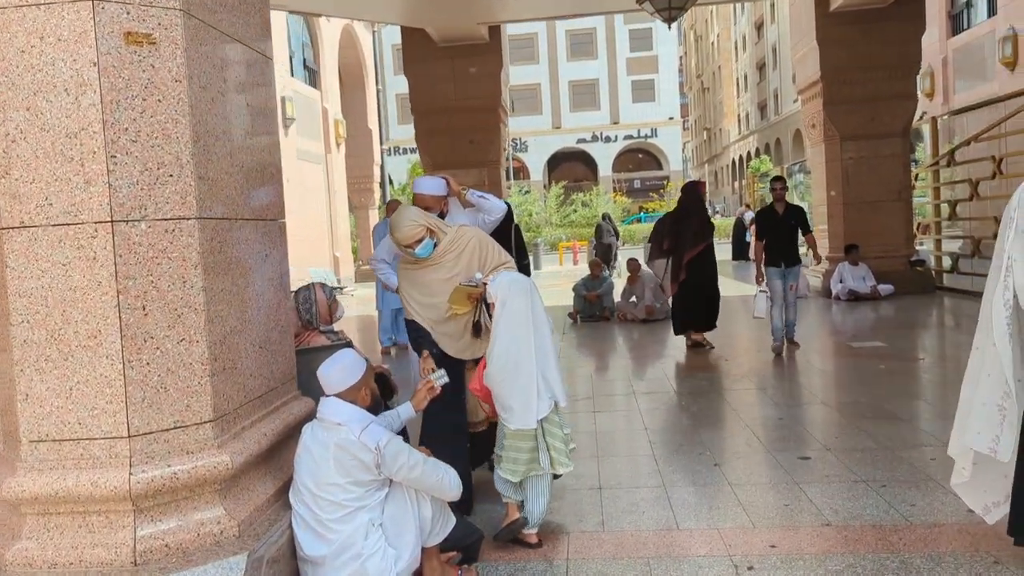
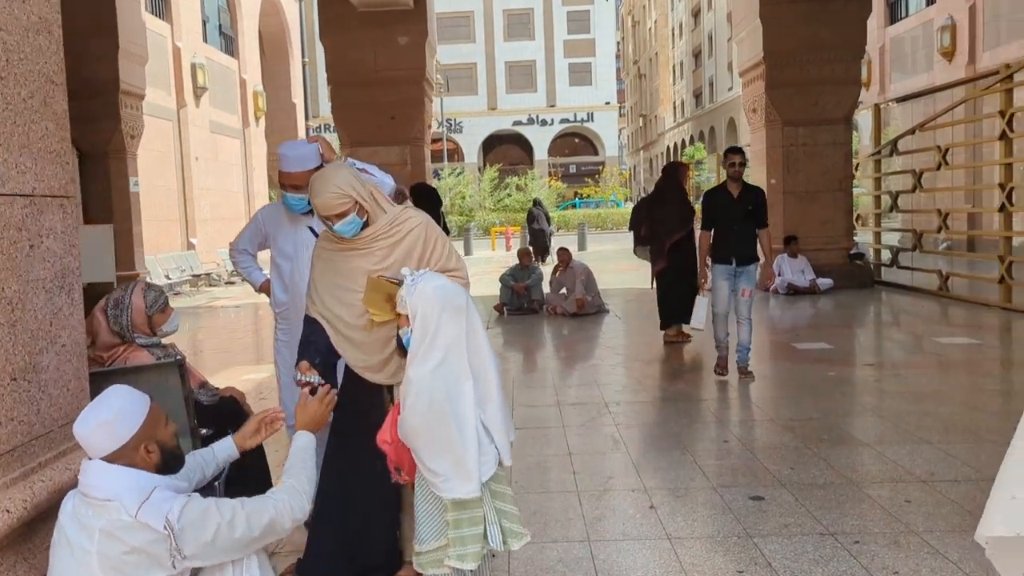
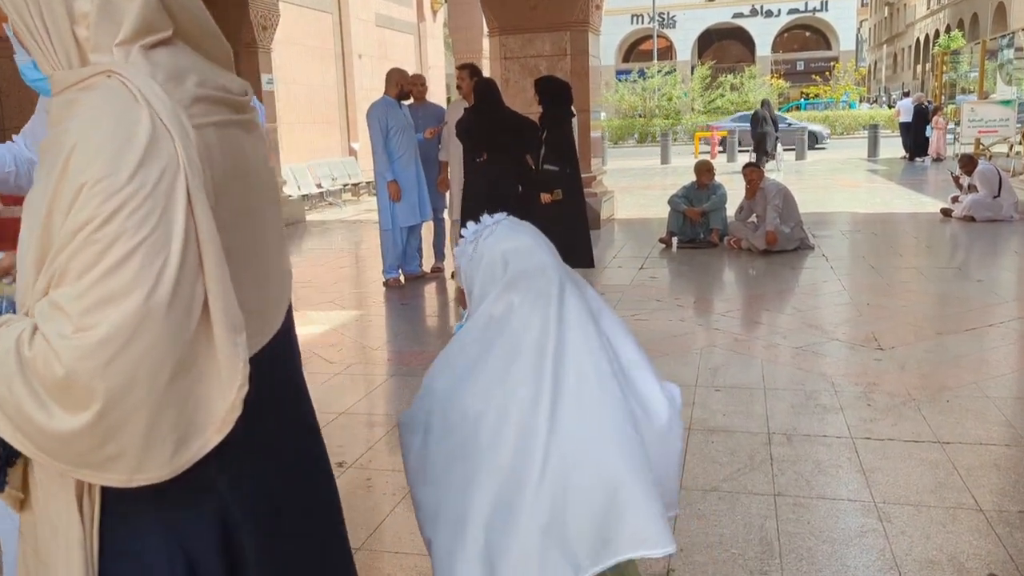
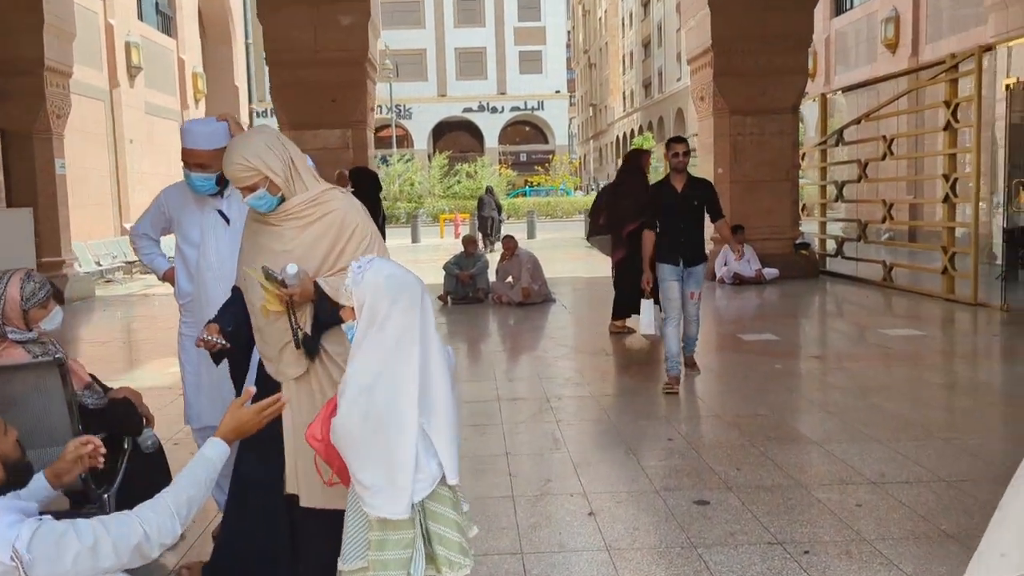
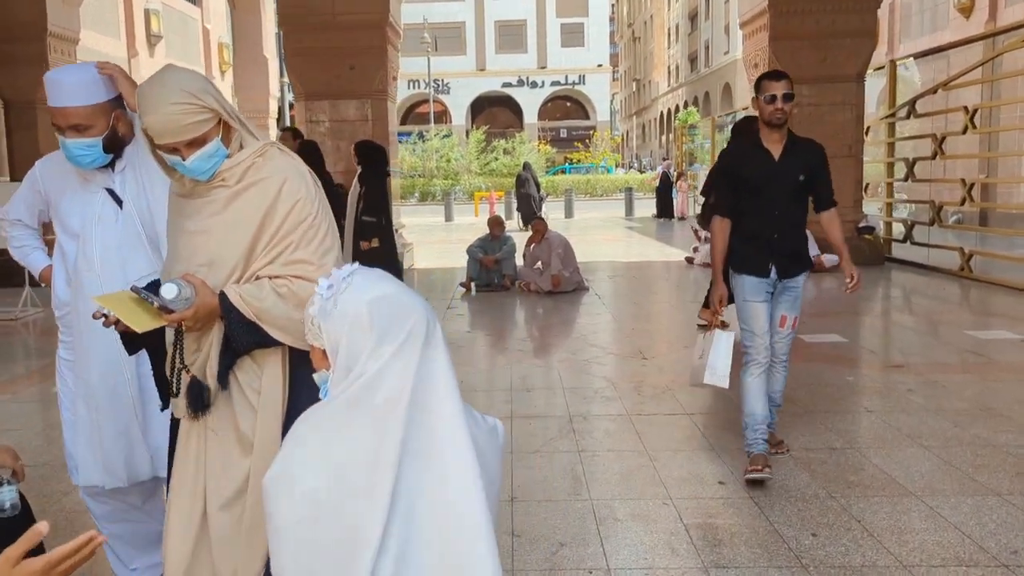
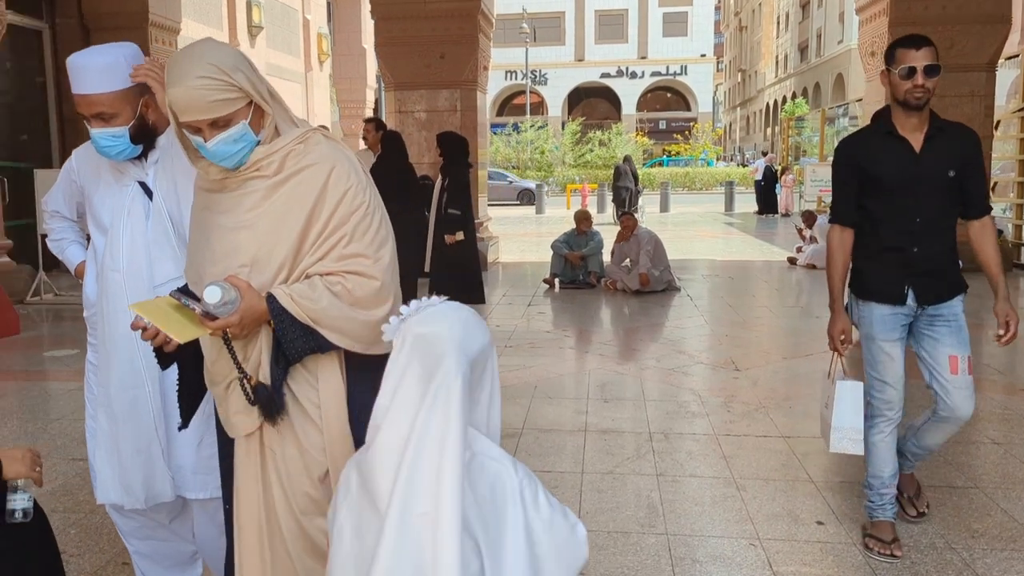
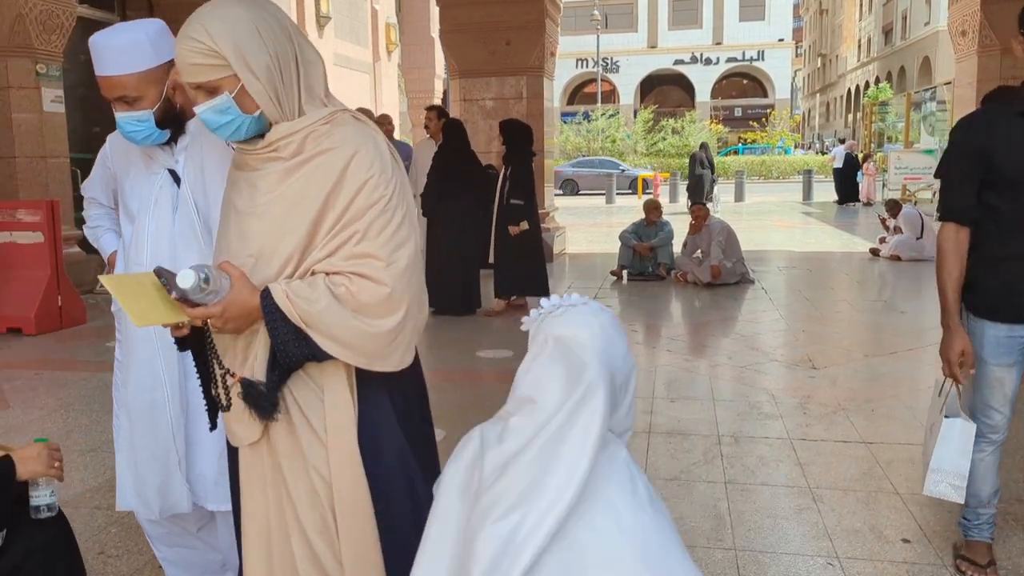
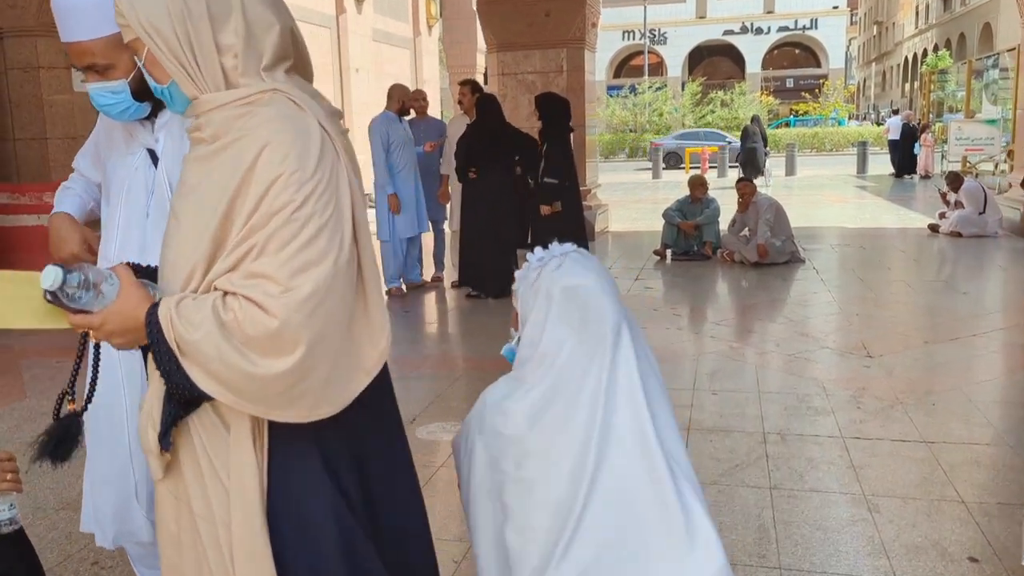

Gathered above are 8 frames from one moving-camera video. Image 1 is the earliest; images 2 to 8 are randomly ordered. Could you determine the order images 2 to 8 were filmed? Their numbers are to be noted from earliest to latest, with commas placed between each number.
2, 4, 5, 6, 7, 8, 3
